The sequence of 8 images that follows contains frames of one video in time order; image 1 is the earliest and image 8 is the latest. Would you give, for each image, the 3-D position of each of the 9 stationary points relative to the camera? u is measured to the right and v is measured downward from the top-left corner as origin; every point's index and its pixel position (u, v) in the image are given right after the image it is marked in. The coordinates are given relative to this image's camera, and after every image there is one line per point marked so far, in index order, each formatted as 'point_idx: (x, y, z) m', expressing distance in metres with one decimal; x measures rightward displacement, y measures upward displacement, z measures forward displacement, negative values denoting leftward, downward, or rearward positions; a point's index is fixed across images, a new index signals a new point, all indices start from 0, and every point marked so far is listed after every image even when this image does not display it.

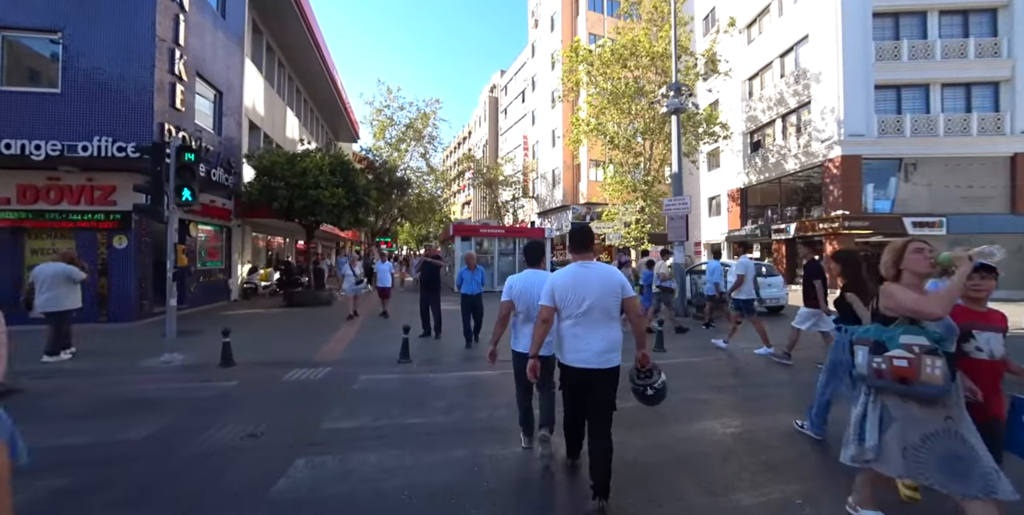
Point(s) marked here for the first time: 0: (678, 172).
0: (+5.0, +2.6, +13.8) m
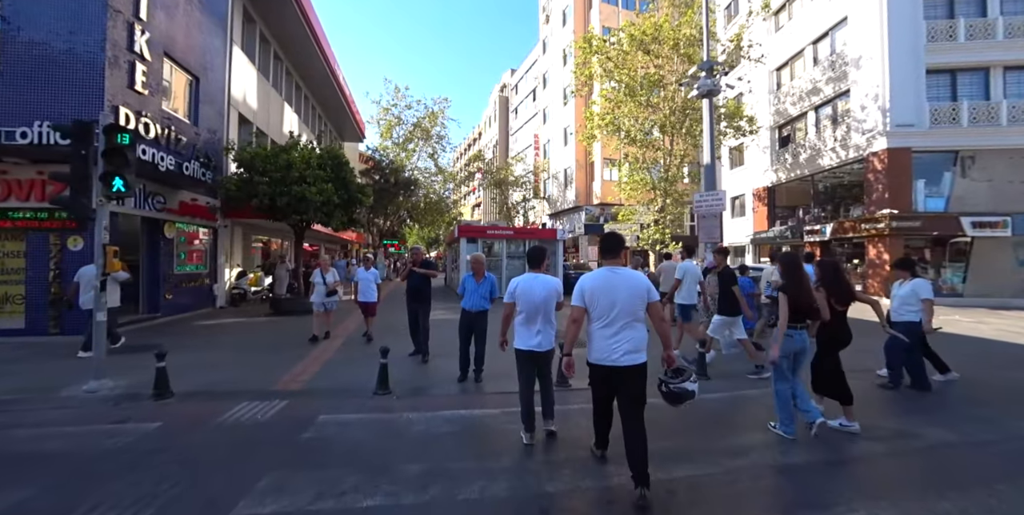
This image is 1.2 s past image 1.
0: (+5.3, +2.5, +12.1) m
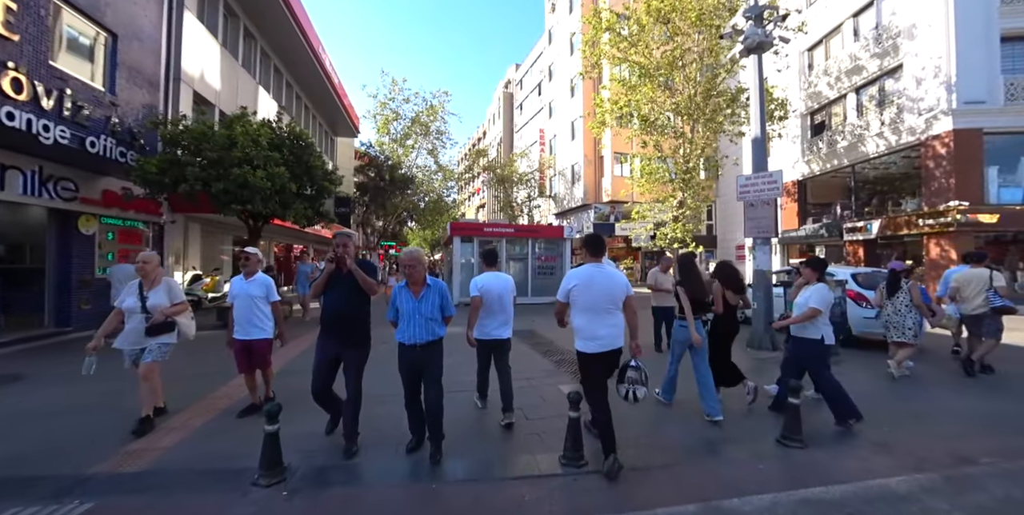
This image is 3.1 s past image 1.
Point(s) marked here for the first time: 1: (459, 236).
0: (+5.2, +2.5, +9.5) m
1: (-2.2, +0.9, +19.0) m
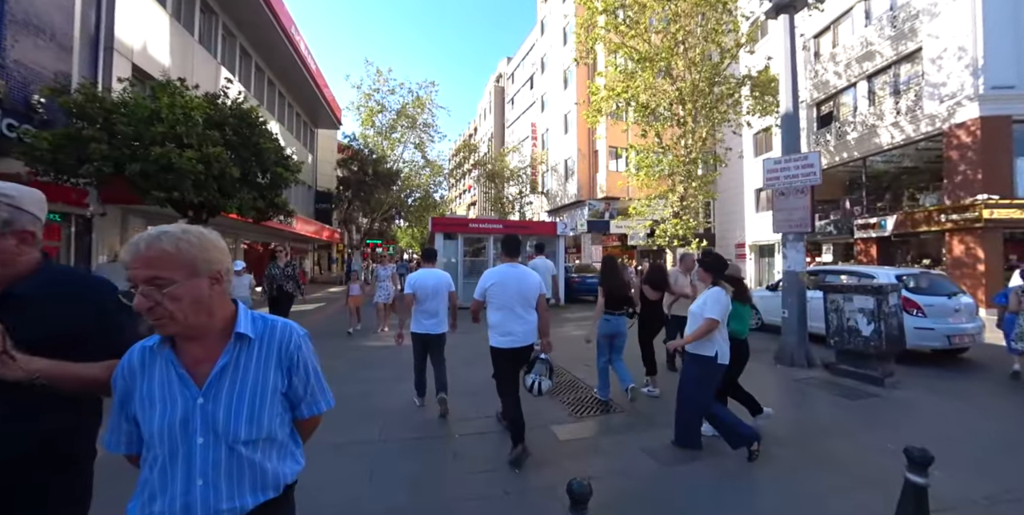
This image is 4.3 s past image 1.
0: (+4.8, +2.5, +7.9) m
1: (-2.7, +1.0, +17.3) m
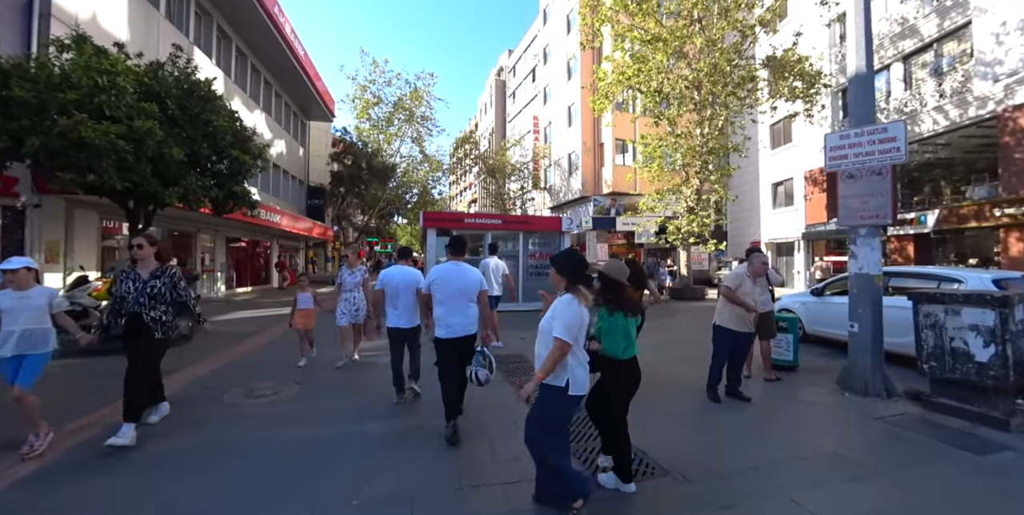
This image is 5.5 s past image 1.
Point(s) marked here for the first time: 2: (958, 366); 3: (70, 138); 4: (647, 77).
0: (+4.8, +2.5, +6.2) m
1: (-2.7, +1.0, +15.7) m
2: (+5.0, -1.2, +5.1) m
3: (-6.4, +1.7, +6.5) m
4: (+5.5, +7.3, +18.3) m
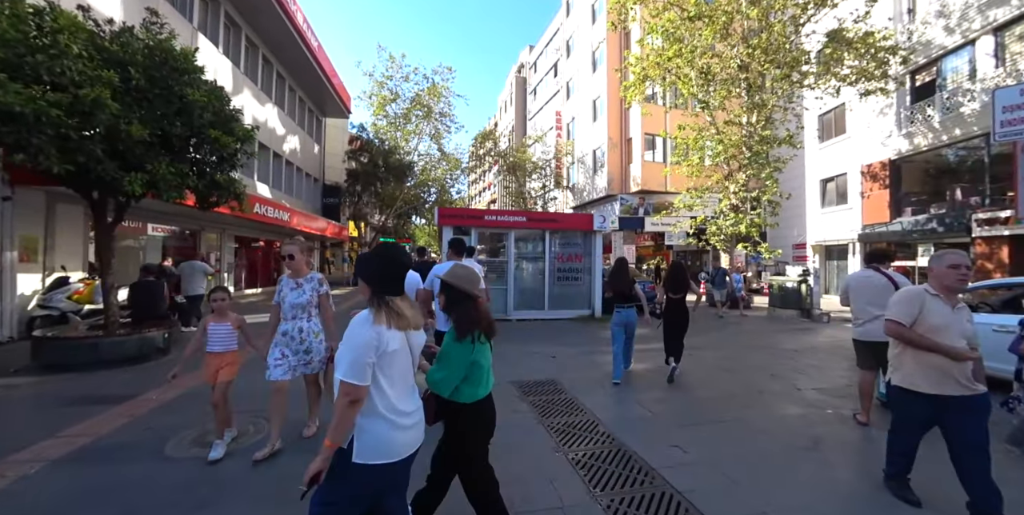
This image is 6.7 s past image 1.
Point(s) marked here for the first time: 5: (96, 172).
0: (+5.2, +2.5, +4.4) m
1: (-1.9, +1.0, +14.1) m
2: (+5.3, -1.3, +3.2) m
3: (-6.0, +1.7, +5.1) m
4: (+6.4, +7.2, +16.4) m
5: (-5.9, +1.2, +6.4) m
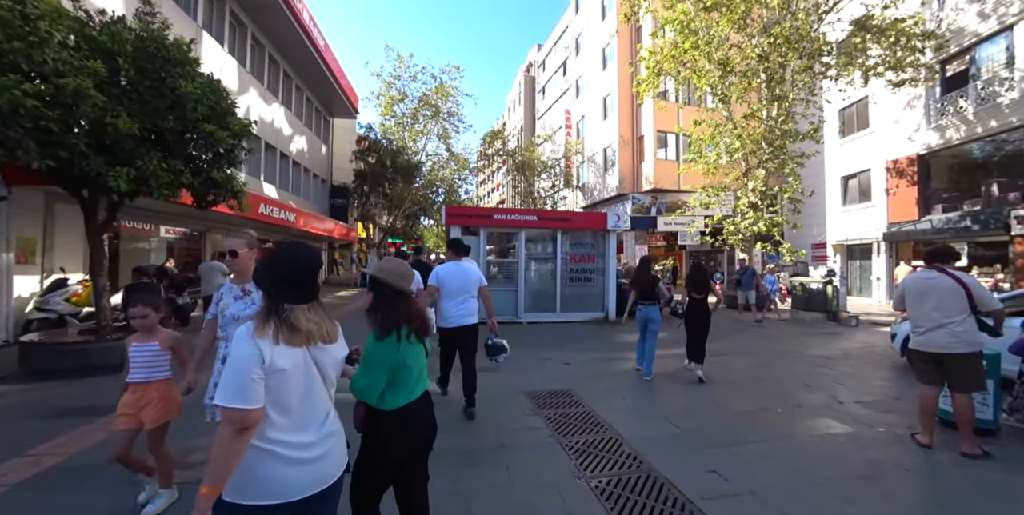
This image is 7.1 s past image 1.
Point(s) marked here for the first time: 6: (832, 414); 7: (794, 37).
0: (+5.3, +2.5, +3.8) m
1: (-1.6, +1.0, +13.6) m
2: (+5.4, -1.2, +2.6) m
3: (-5.8, +1.7, +4.7) m
4: (+6.7, +7.2, +15.8) m
5: (-5.7, +1.2, +6.0) m
6: (+3.8, -1.9, +5.3) m
7: (+9.2, +7.2, +15.0) m
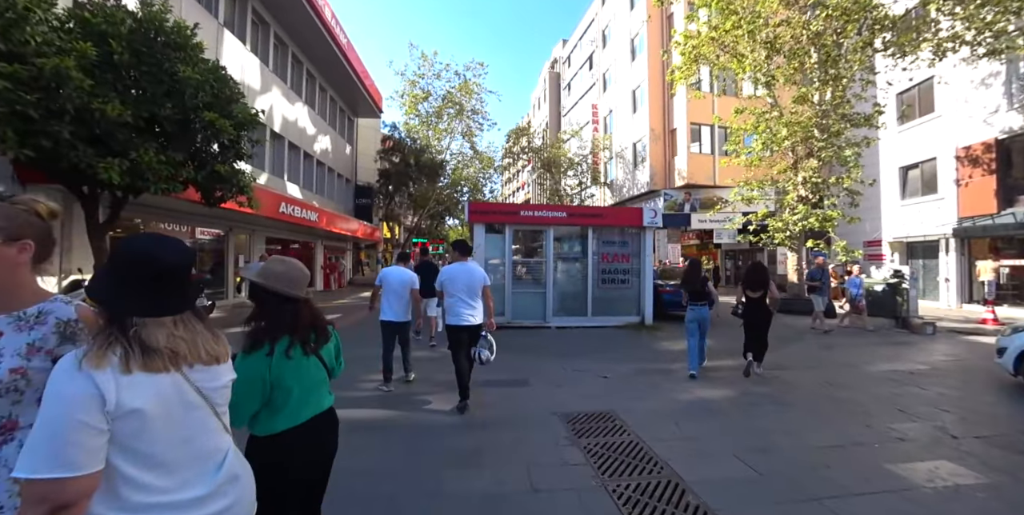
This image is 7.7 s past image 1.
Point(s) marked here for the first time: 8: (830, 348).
0: (+5.5, +2.5, +2.6) m
1: (-0.9, +1.0, +12.8) m
2: (+5.6, -1.2, +1.4) m
3: (-5.5, +1.7, +4.2) m
4: (+7.6, +7.2, +14.5) m
5: (-5.3, +1.2, +5.4) m
6: (+4.1, -1.8, +4.2) m
7: (+10.0, +7.2, +13.6) m
8: (+6.7, -1.9, +9.5) m
